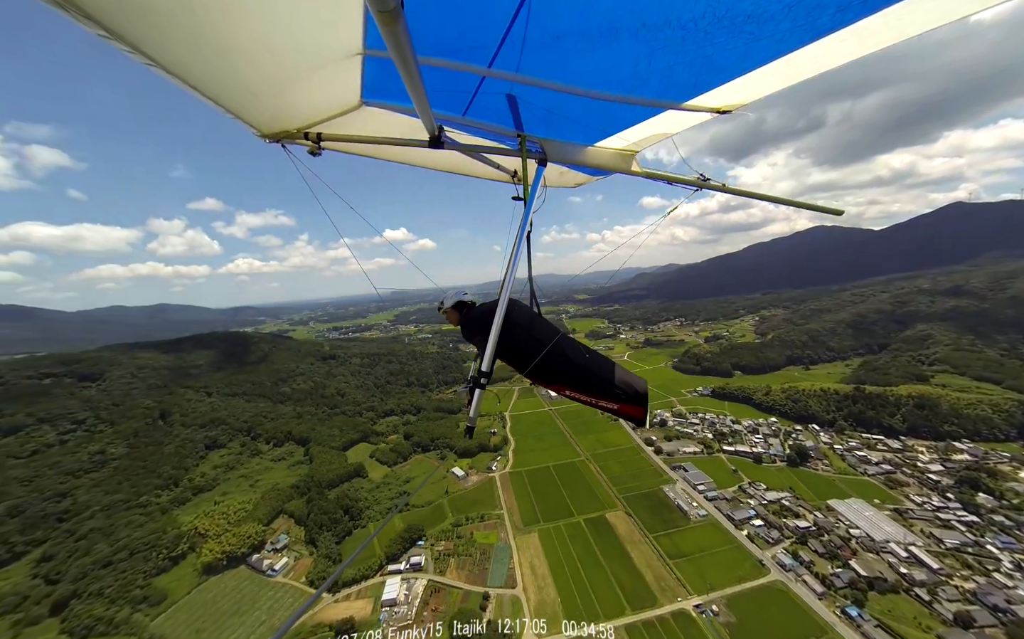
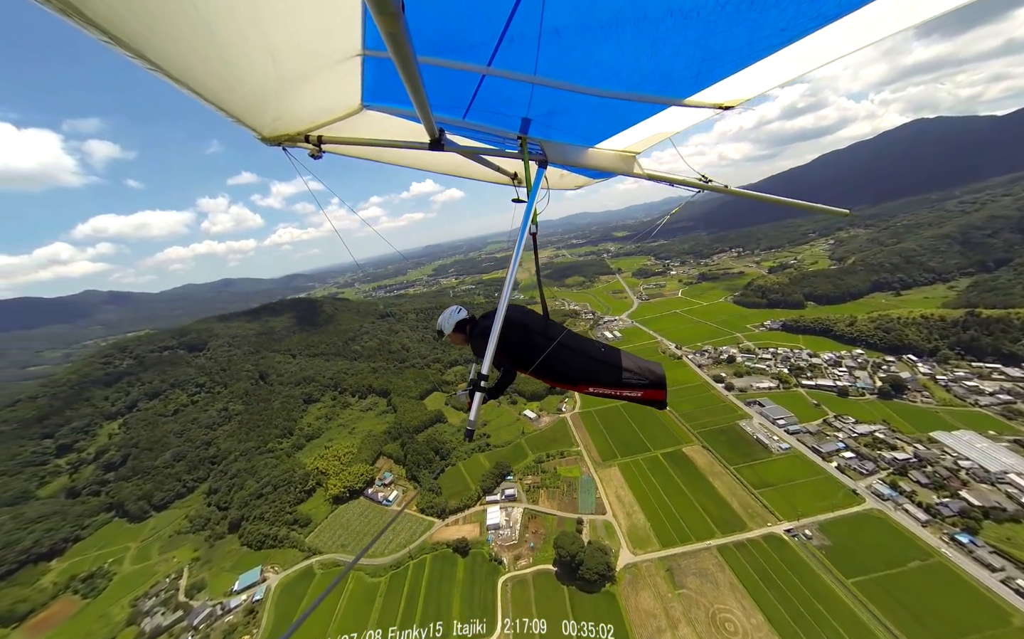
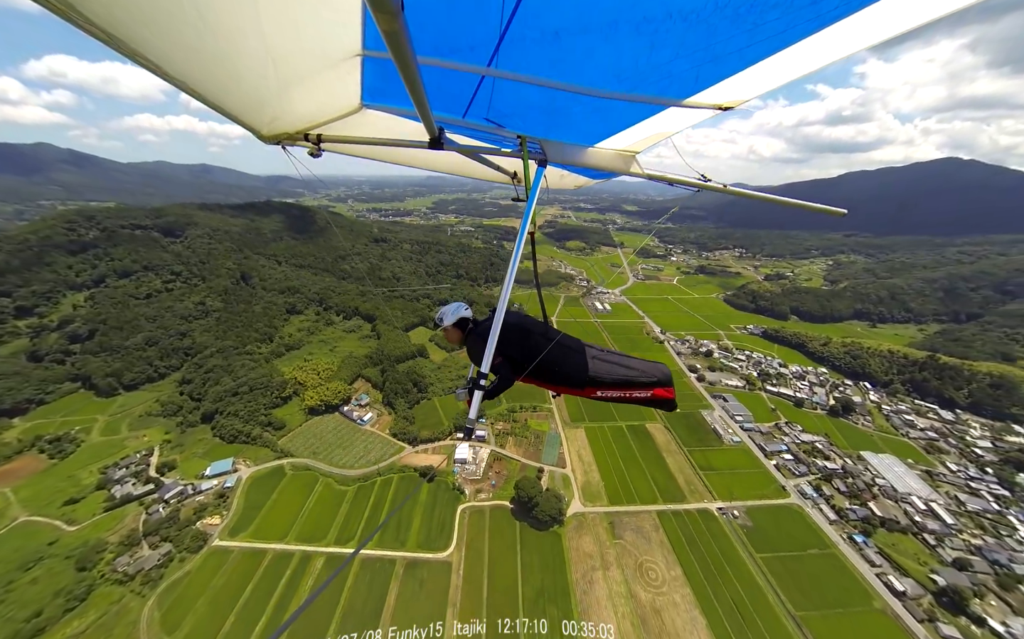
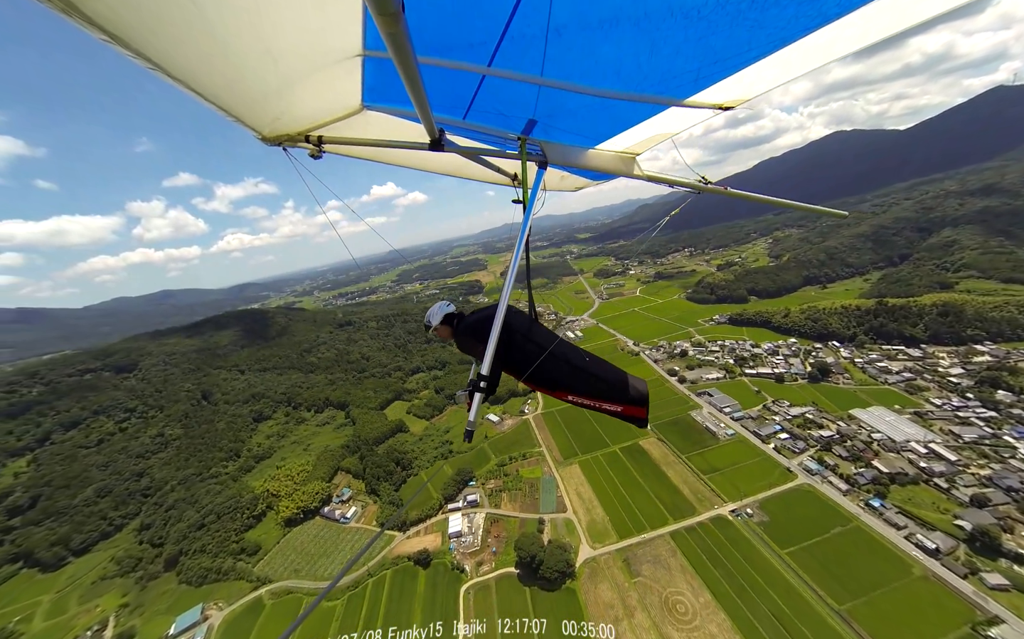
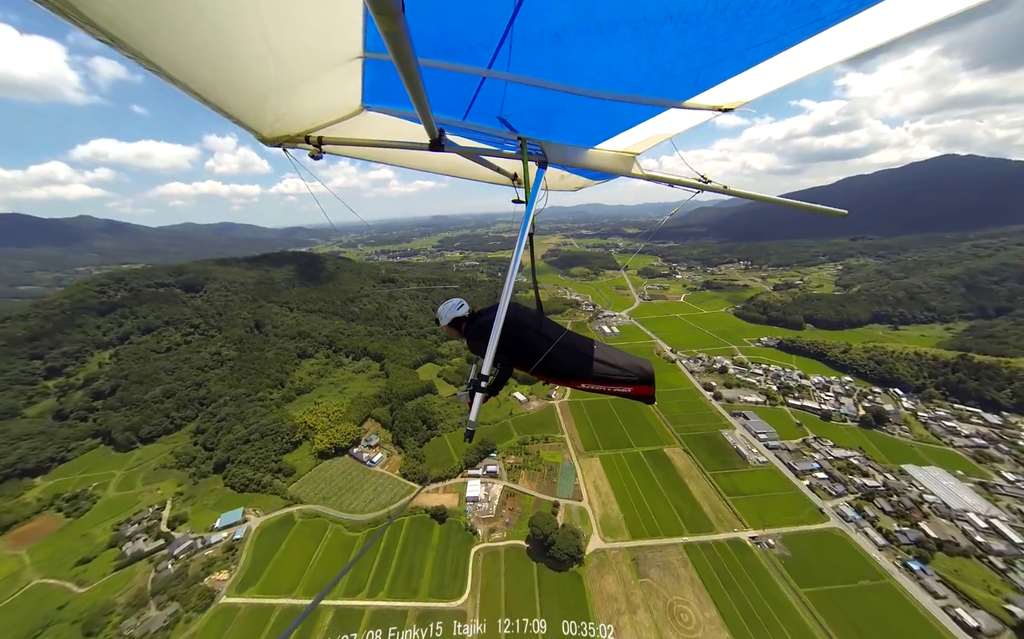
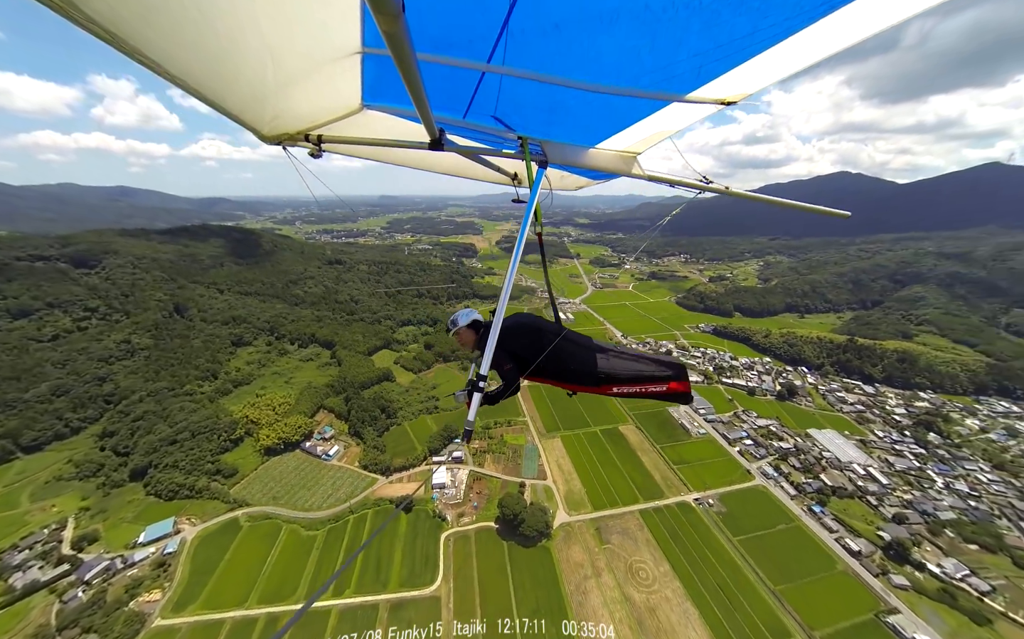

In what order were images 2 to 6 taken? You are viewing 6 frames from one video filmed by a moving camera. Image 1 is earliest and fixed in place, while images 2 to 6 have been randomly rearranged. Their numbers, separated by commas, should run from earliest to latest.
4, 2, 5, 3, 6
